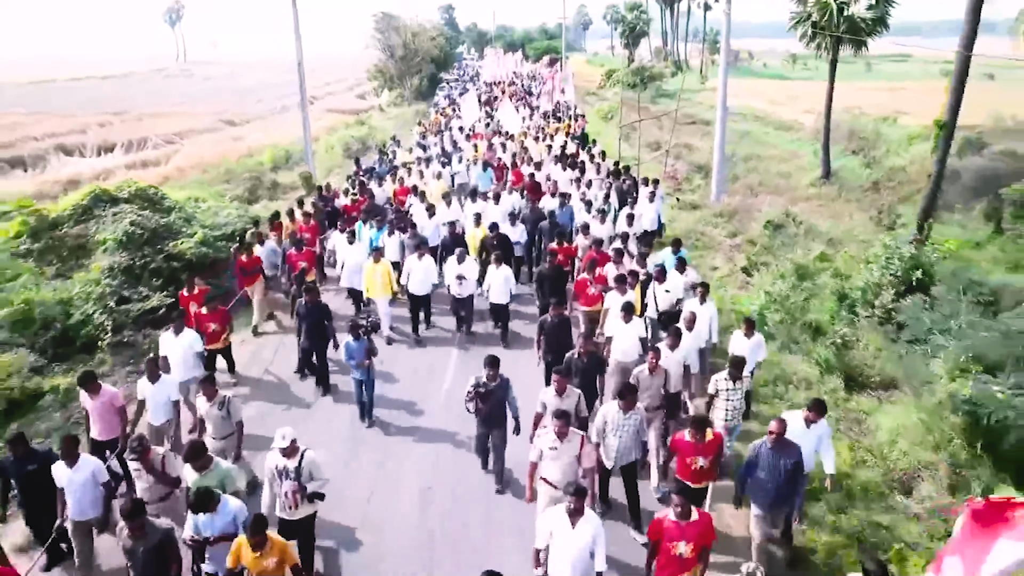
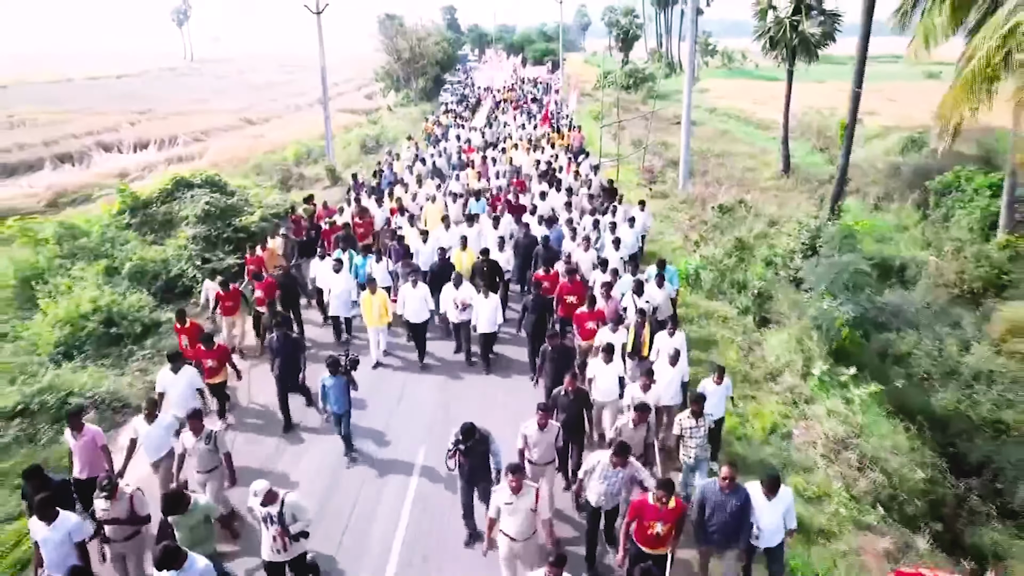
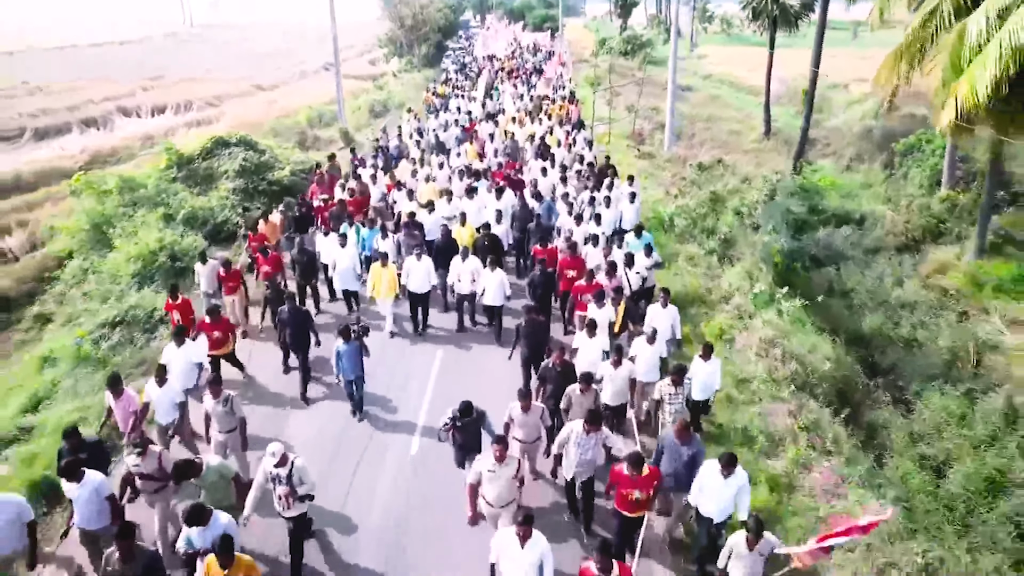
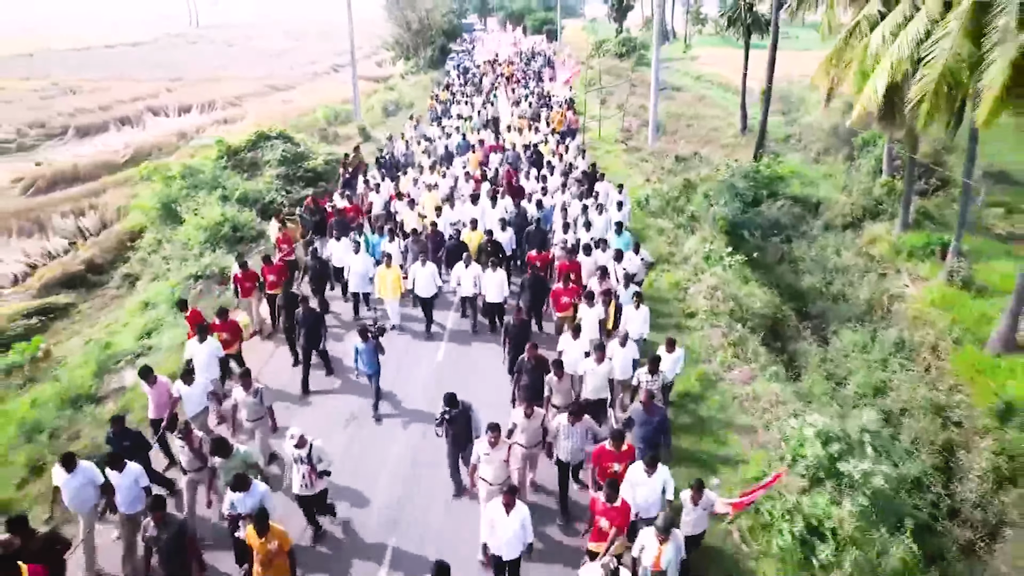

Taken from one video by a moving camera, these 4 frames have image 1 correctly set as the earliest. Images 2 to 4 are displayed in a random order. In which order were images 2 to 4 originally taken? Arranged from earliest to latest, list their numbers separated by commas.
2, 3, 4
